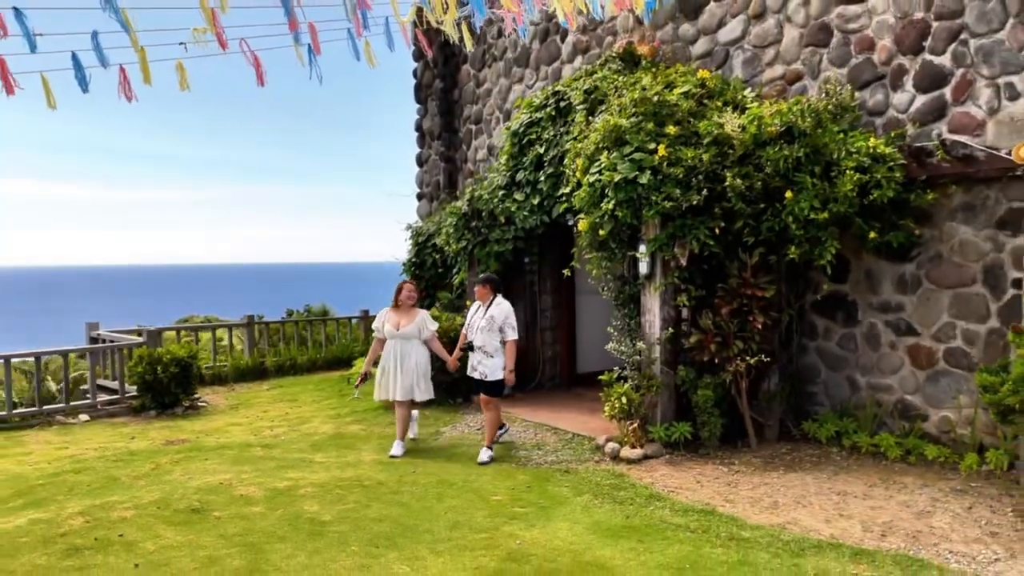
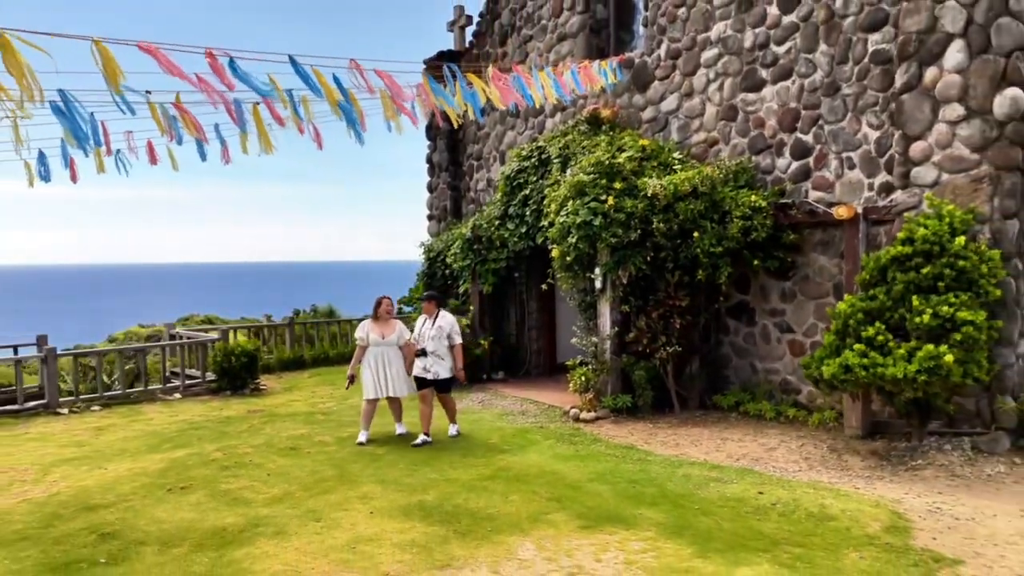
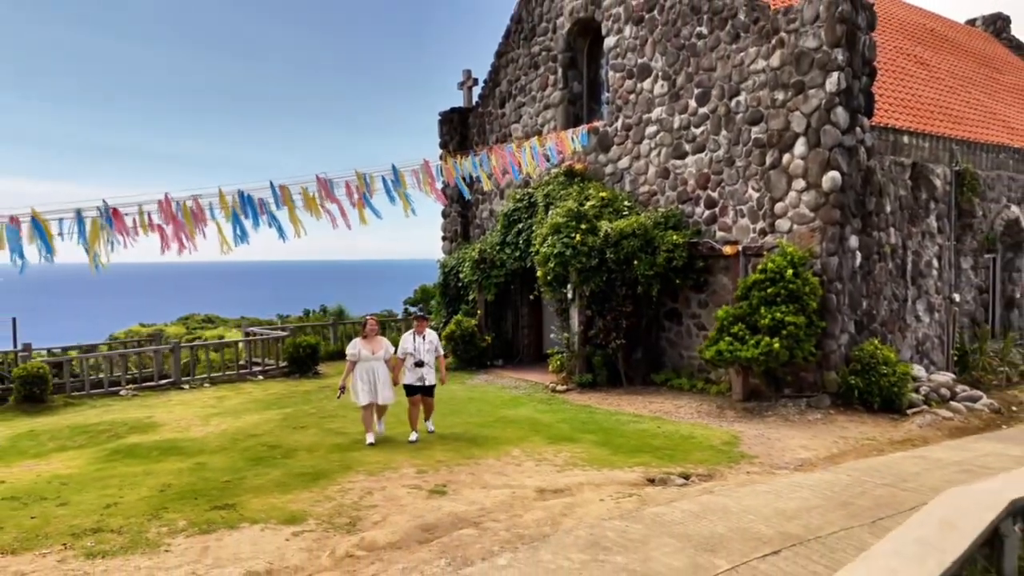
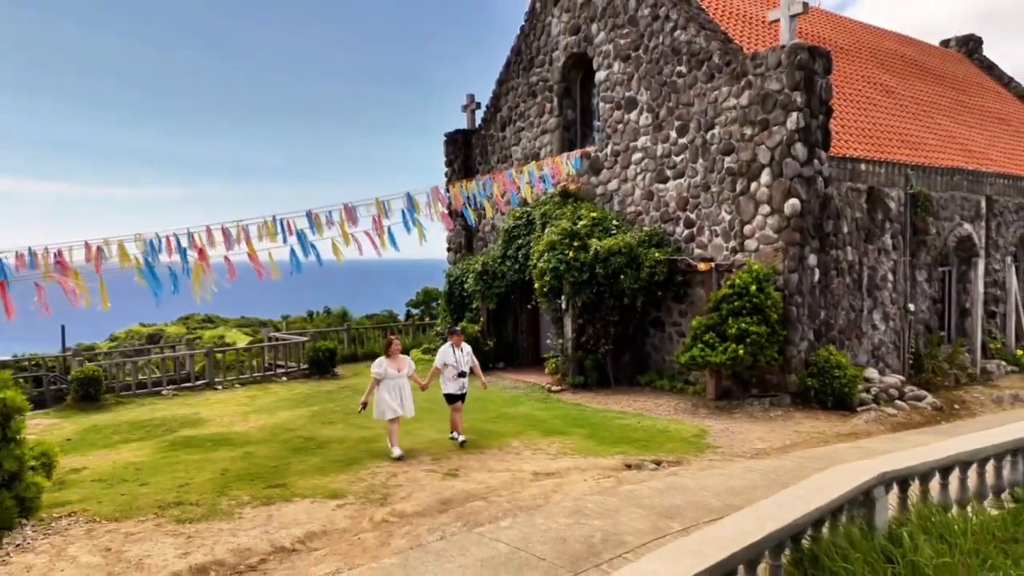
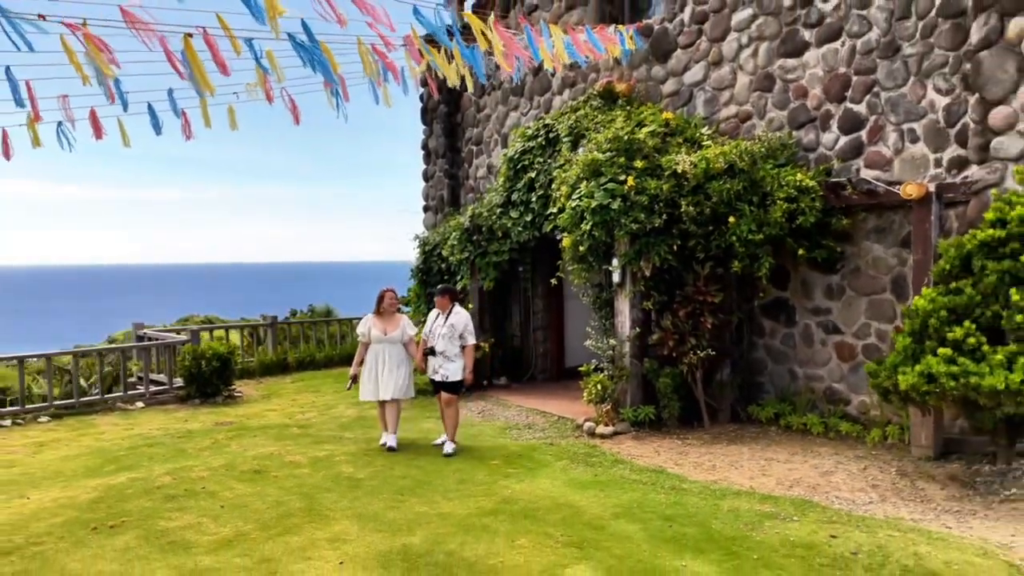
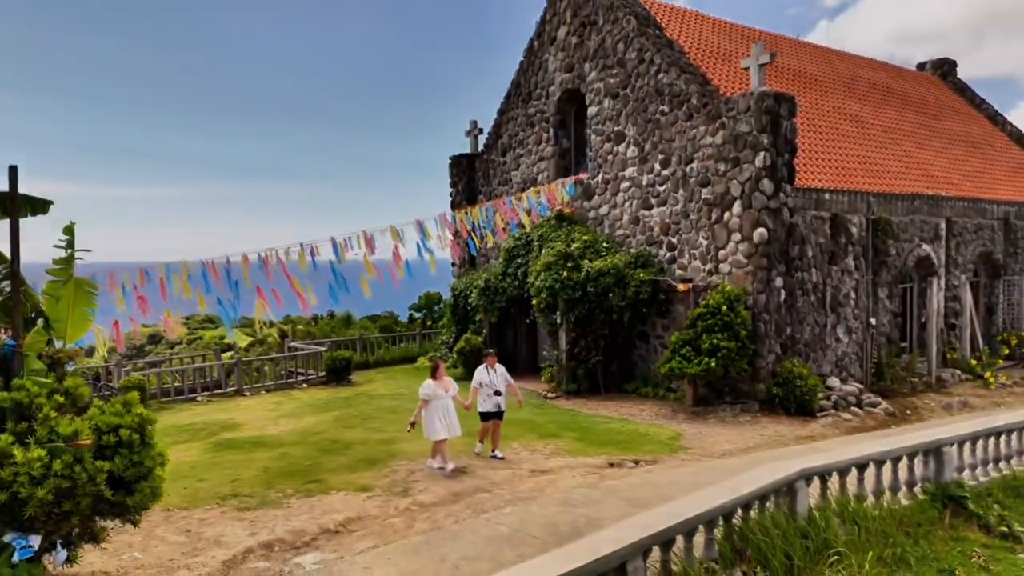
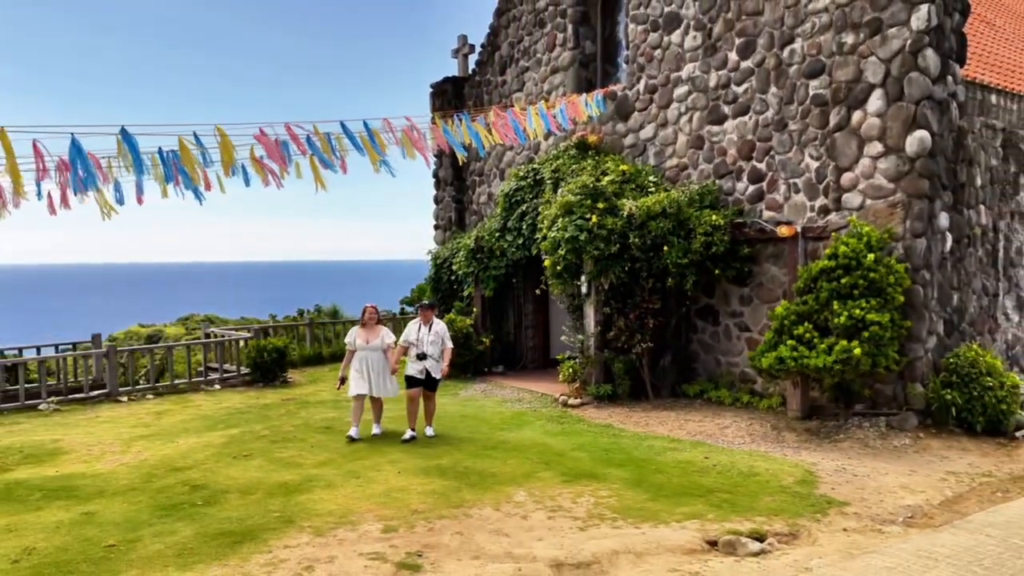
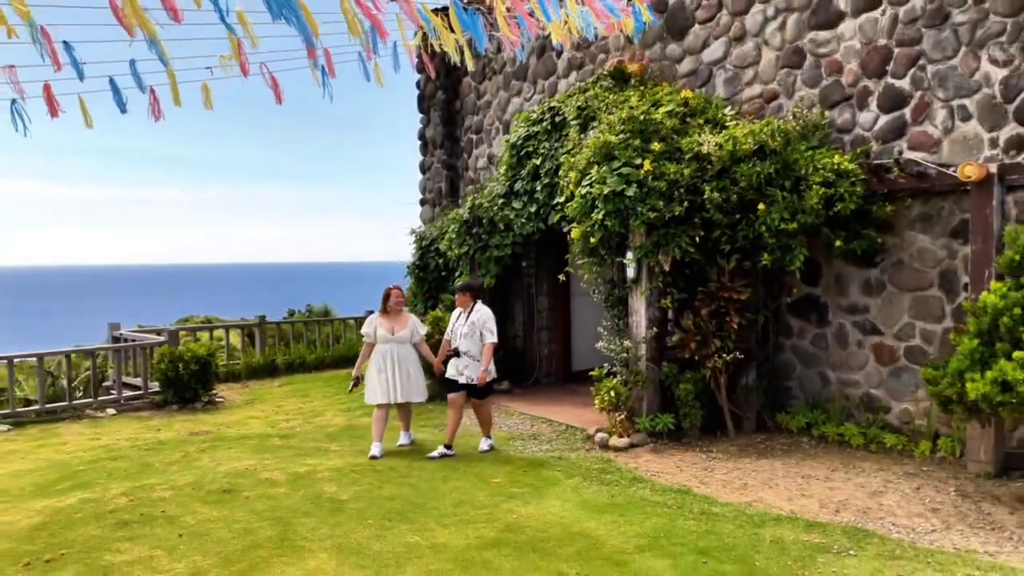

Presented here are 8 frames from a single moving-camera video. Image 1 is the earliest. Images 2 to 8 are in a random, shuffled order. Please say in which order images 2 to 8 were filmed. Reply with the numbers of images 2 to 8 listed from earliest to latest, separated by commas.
8, 5, 2, 7, 3, 4, 6
